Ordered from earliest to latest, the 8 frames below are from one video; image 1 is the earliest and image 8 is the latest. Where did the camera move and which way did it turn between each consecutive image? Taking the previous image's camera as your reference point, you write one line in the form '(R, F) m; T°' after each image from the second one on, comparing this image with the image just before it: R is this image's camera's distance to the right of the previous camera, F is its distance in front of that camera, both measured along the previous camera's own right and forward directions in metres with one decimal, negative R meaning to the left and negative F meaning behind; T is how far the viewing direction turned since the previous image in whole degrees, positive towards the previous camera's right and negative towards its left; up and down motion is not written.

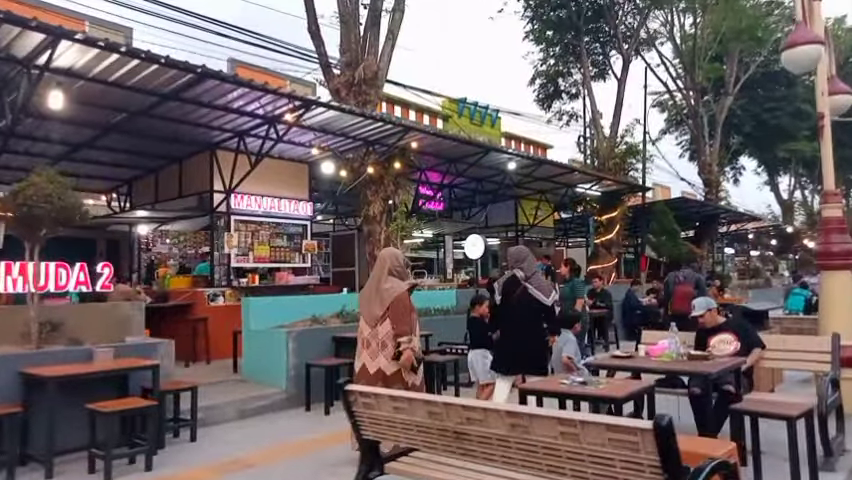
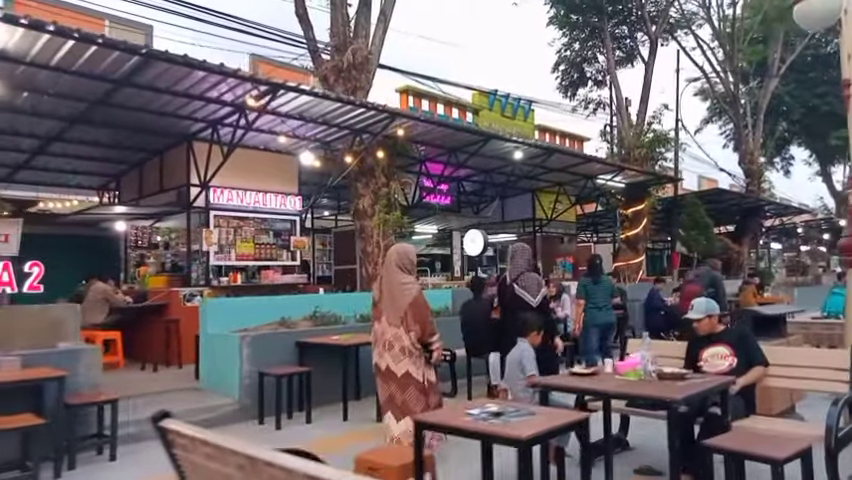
(+0.9, +0.9) m; -4°
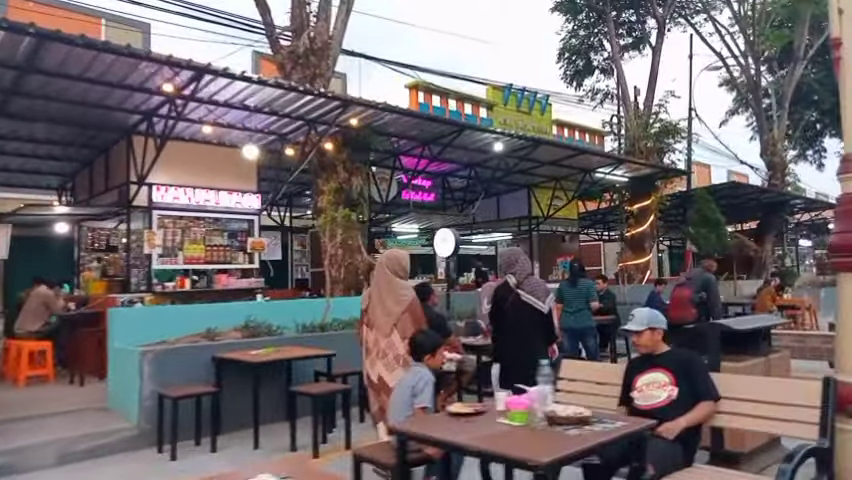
(+1.1, +1.0) m; -3°
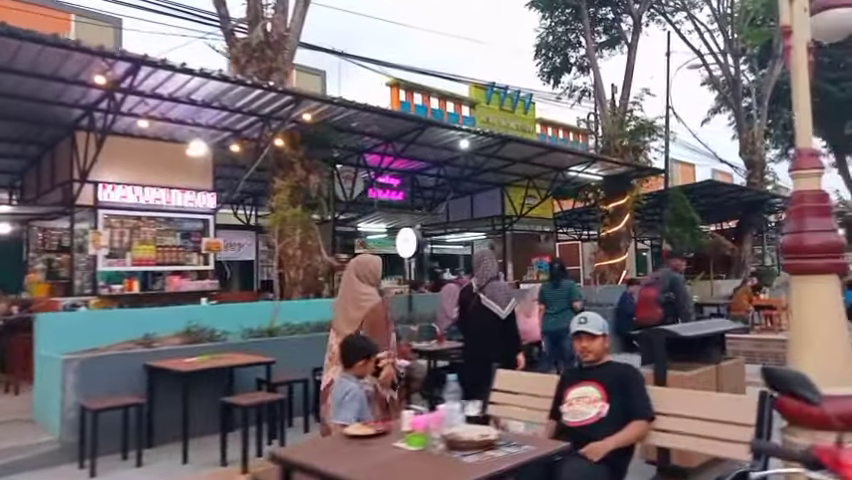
(+0.5, +0.4) m; +1°
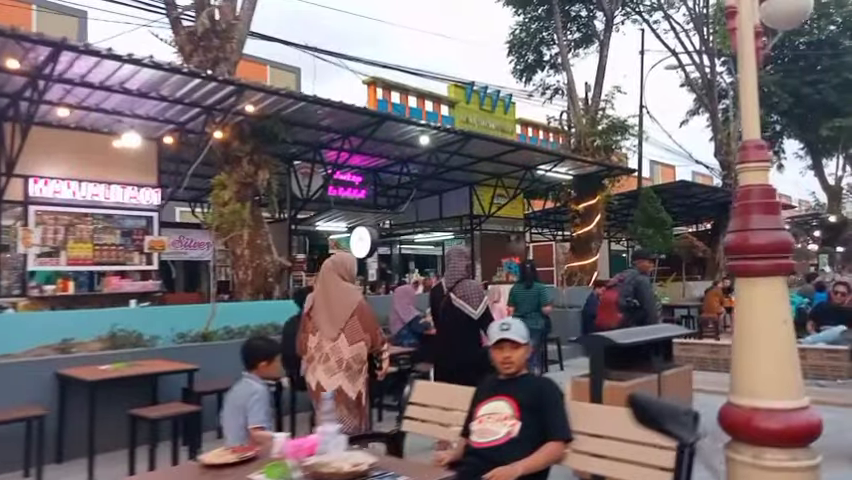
(+0.5, +0.4) m; +1°
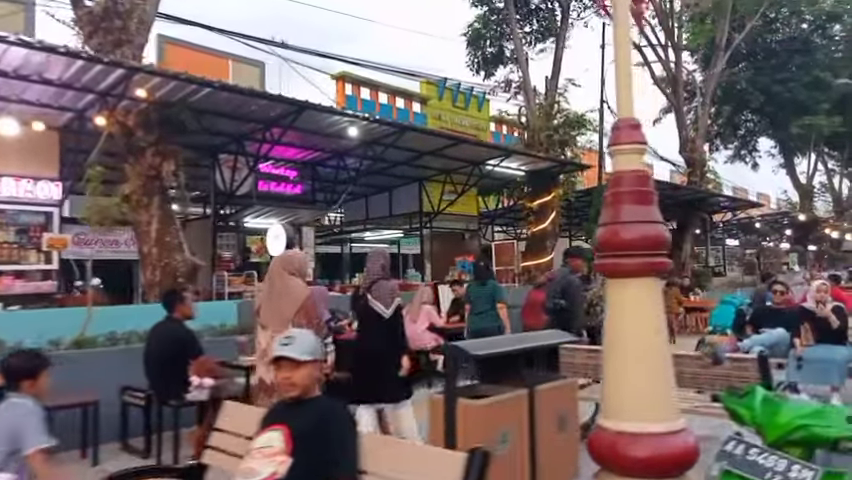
(+1.0, +0.6) m; +1°
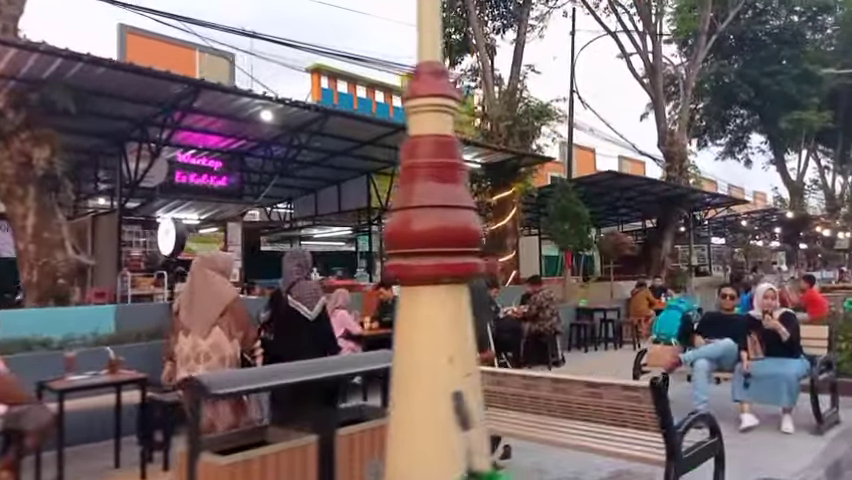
(+1.2, +1.1) m; 0°
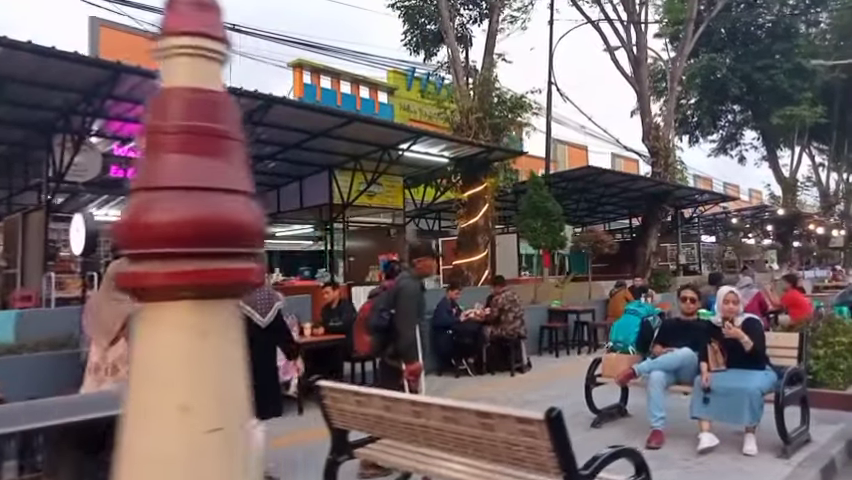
(+0.8, +0.7) m; 0°
